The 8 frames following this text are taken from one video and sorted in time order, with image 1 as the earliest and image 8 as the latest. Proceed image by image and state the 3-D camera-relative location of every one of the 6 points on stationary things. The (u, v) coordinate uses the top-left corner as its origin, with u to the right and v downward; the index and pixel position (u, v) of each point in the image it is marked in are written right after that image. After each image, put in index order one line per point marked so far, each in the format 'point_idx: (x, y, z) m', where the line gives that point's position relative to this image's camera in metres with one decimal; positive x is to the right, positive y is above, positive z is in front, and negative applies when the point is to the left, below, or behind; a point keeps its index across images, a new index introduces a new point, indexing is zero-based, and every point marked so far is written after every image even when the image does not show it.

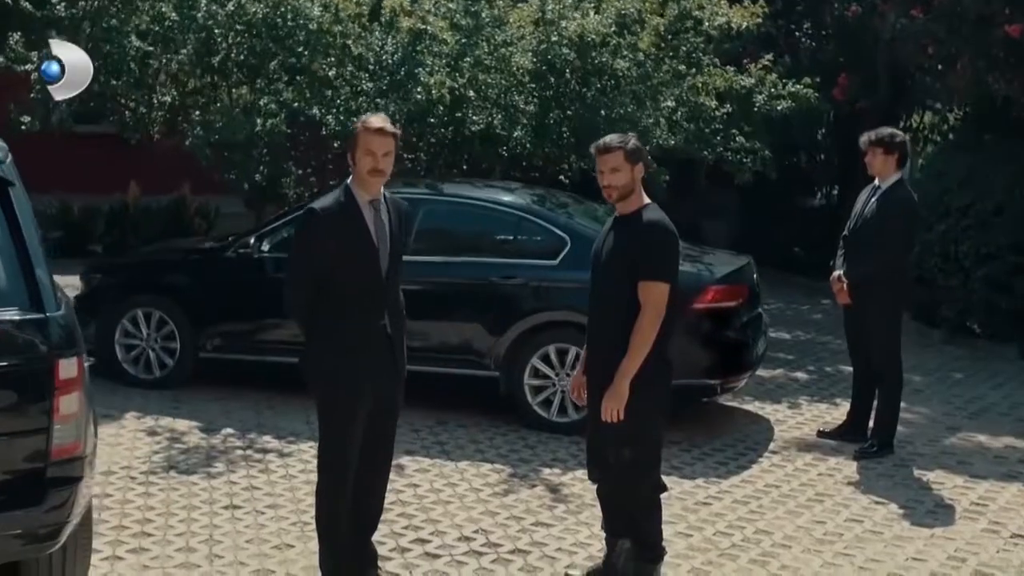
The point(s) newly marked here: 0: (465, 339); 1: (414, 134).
0: (-0.3, -0.4, +9.6) m
1: (-0.8, +1.3, +11.4) m
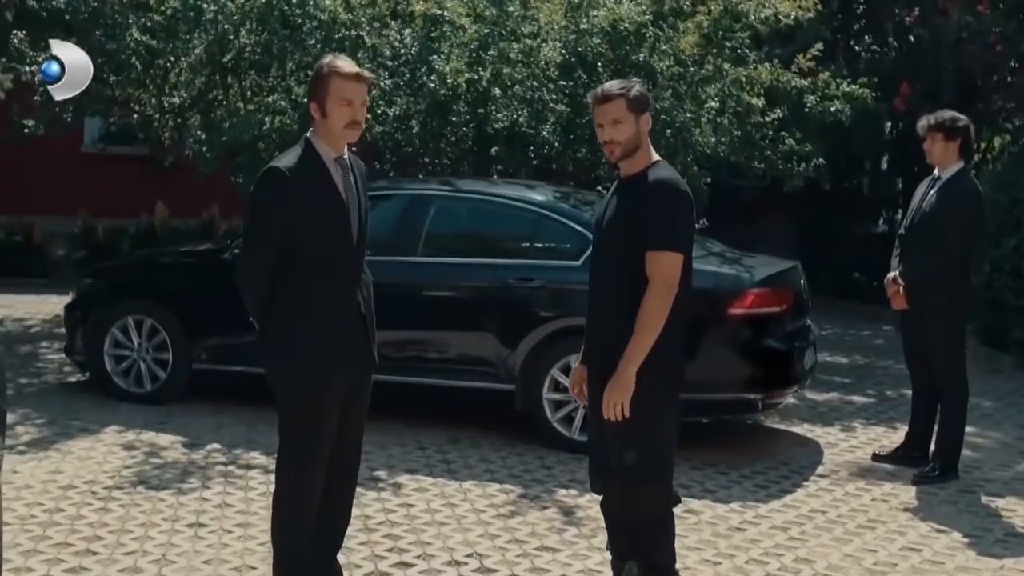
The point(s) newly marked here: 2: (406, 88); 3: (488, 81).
0: (-0.2, -0.4, +8.7) m
1: (-0.6, +1.2, +10.6) m
2: (-0.7, +1.4, +10.4) m
3: (-0.2, +1.5, +10.4) m
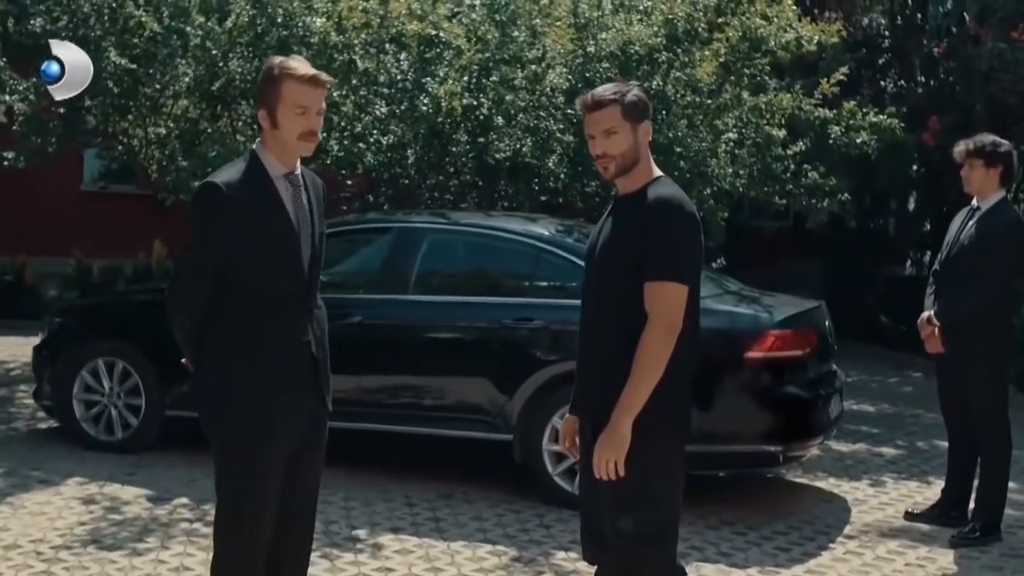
0: (-0.2, -0.6, +8.0) m
1: (-0.5, +0.9, +9.9) m
2: (-0.7, +1.2, +9.7) m
3: (-0.2, +1.2, +9.7) m
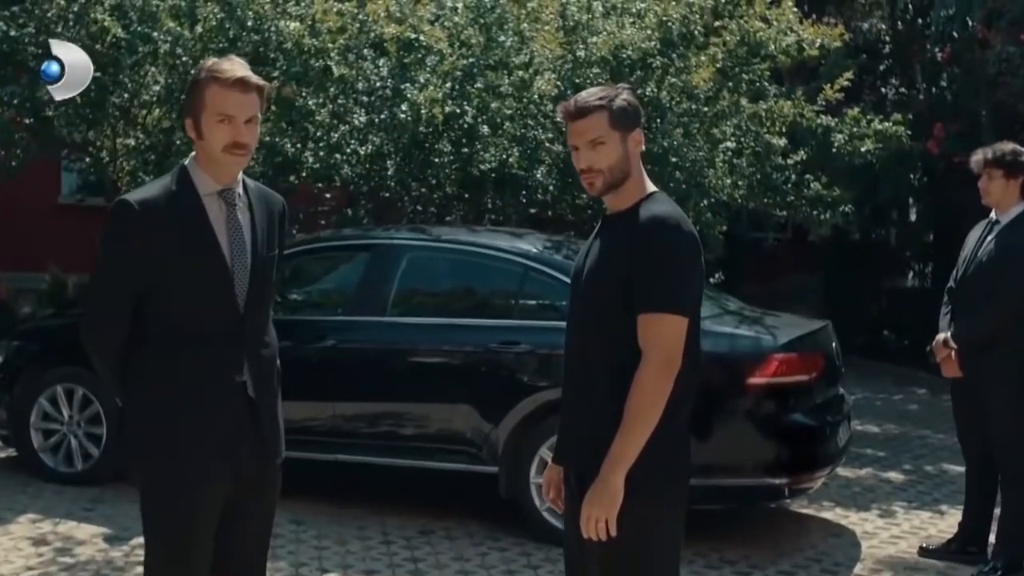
0: (-0.3, -0.7, +7.5) m
1: (-0.6, +0.8, +9.4) m
2: (-0.8, +1.0, +9.2) m
3: (-0.3, +1.1, +9.2) m
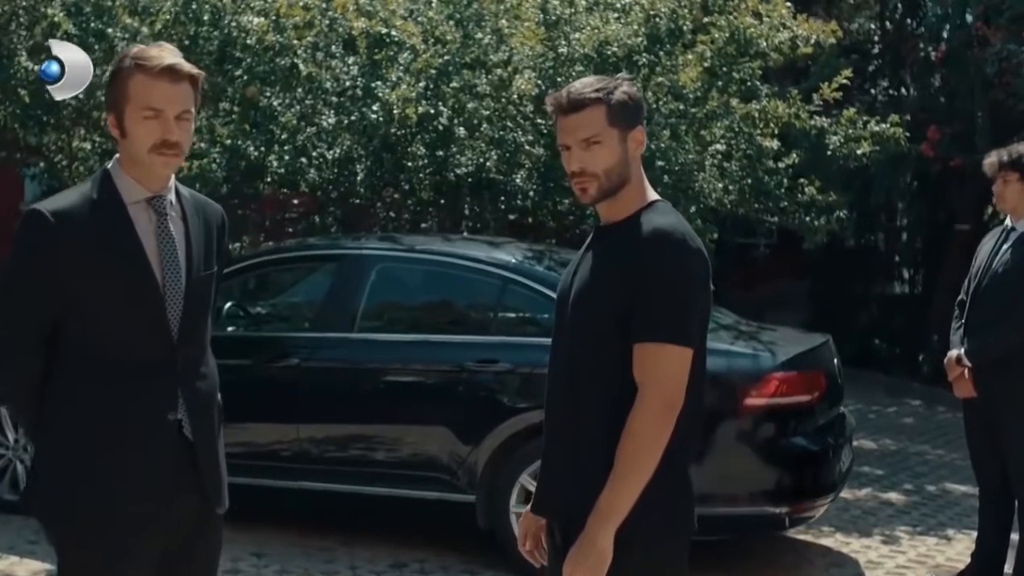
0: (-0.4, -0.8, +6.9) m
1: (-0.8, +0.7, +8.8) m
2: (-0.9, +1.0, +8.7) m
3: (-0.4, +1.0, +8.6) m
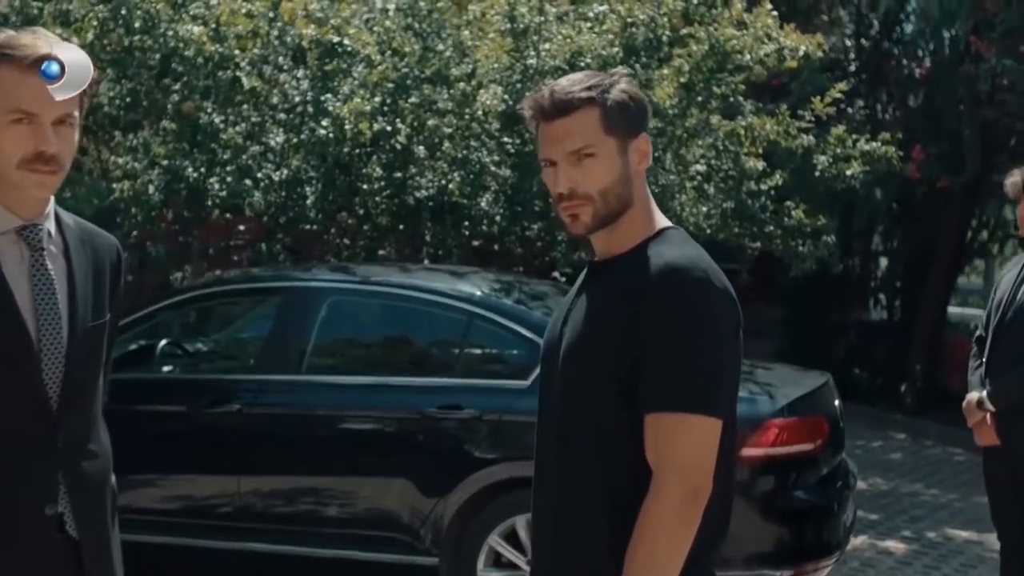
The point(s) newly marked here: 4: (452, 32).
0: (-0.5, -0.9, +6.2) m
1: (-1.0, +0.5, +8.1) m
2: (-1.1, +0.8, +7.9) m
3: (-0.6, +0.8, +7.9) m
4: (-0.3, +1.5, +8.2) m
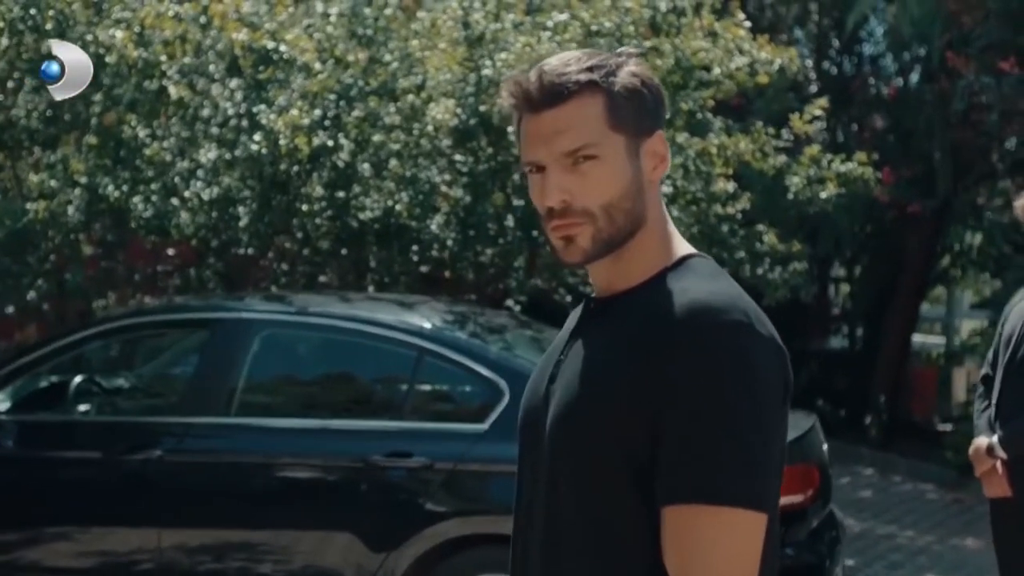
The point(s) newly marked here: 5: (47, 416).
0: (-0.7, -1.1, +5.5) m
1: (-1.2, +0.3, +7.4) m
2: (-1.4, +0.6, +7.2) m
3: (-0.8, +0.7, +7.3) m
4: (-0.6, +1.3, +7.6) m
5: (-2.0, -0.5, +6.0) m
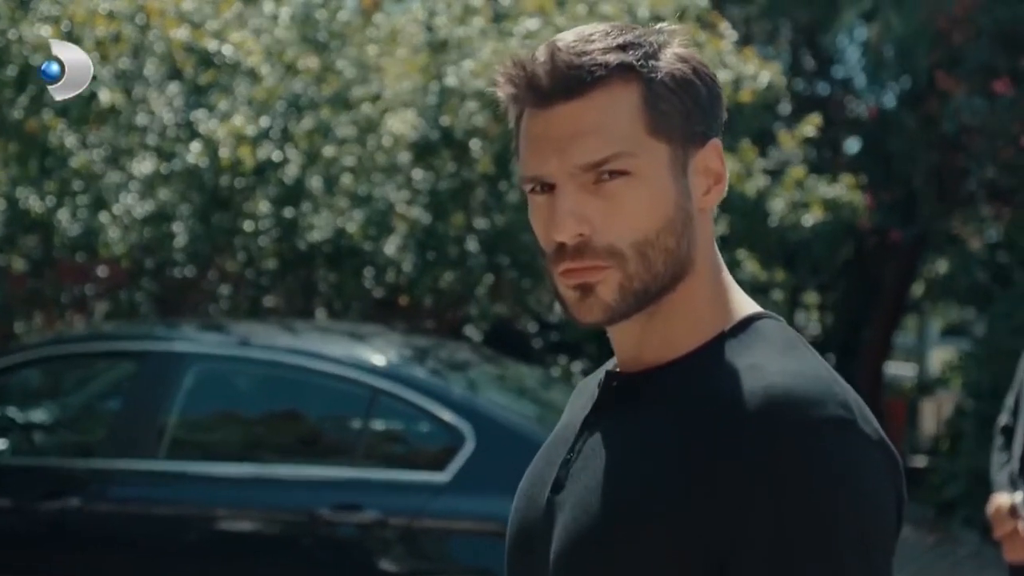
0: (-0.8, -1.2, +4.9) m
1: (-1.4, +0.2, +6.8) m
2: (-1.5, +0.5, +6.6) m
3: (-1.0, +0.6, +6.6) m
4: (-0.8, +1.2, +7.0) m
5: (-2.1, -0.6, +5.3) m
